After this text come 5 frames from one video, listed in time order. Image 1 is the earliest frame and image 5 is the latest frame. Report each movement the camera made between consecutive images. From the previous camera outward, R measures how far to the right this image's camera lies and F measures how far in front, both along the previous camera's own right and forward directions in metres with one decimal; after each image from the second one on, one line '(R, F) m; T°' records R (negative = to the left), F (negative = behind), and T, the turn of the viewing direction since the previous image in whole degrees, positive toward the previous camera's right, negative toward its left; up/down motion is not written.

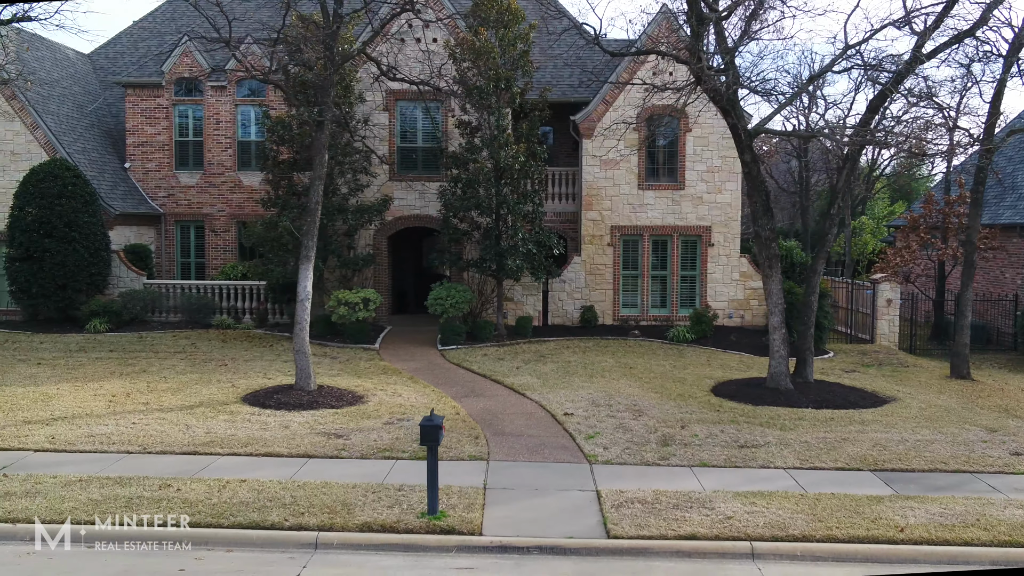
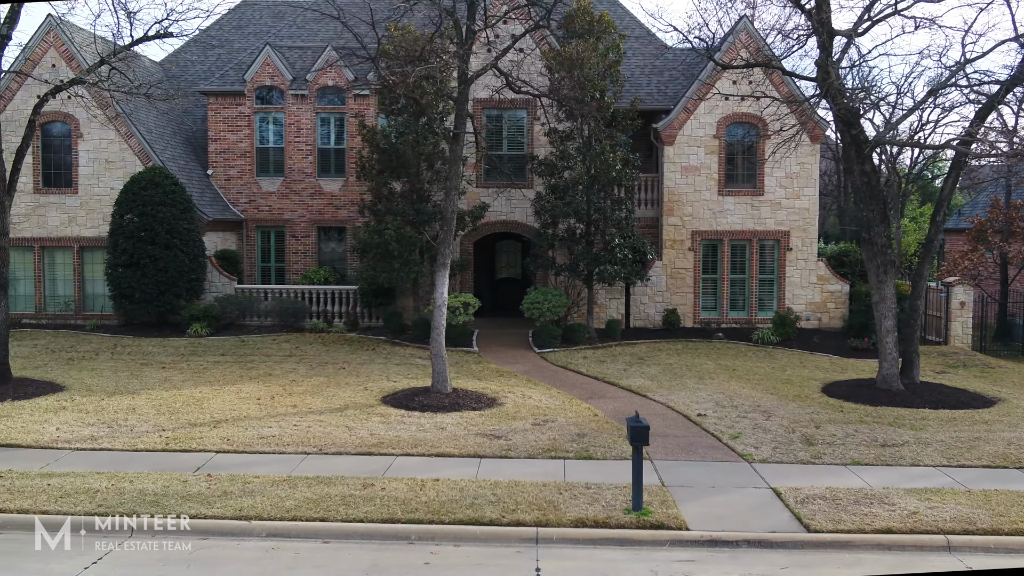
(-1.5, -0.4) m; 0°
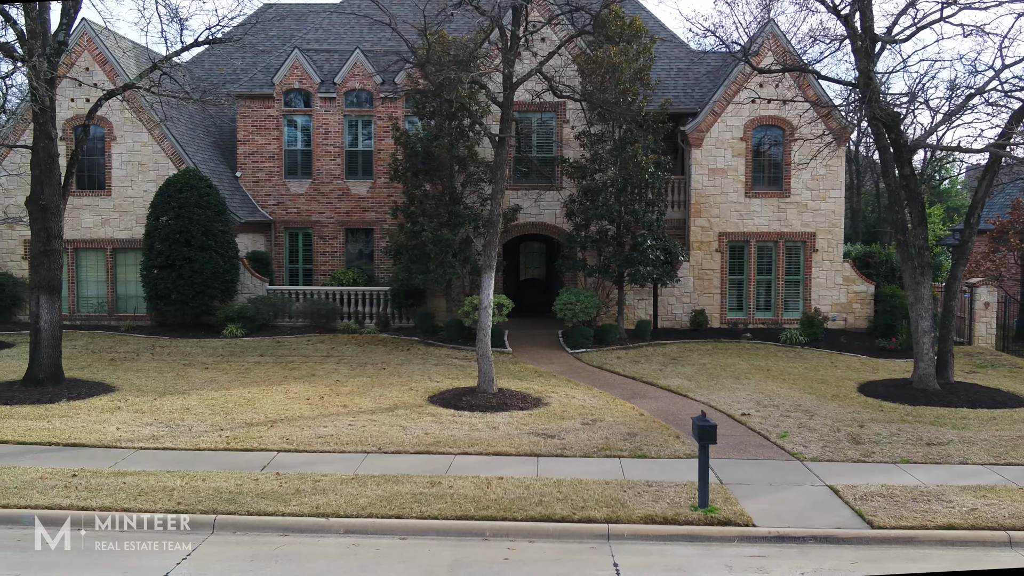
(-0.5, -0.2) m; 0°
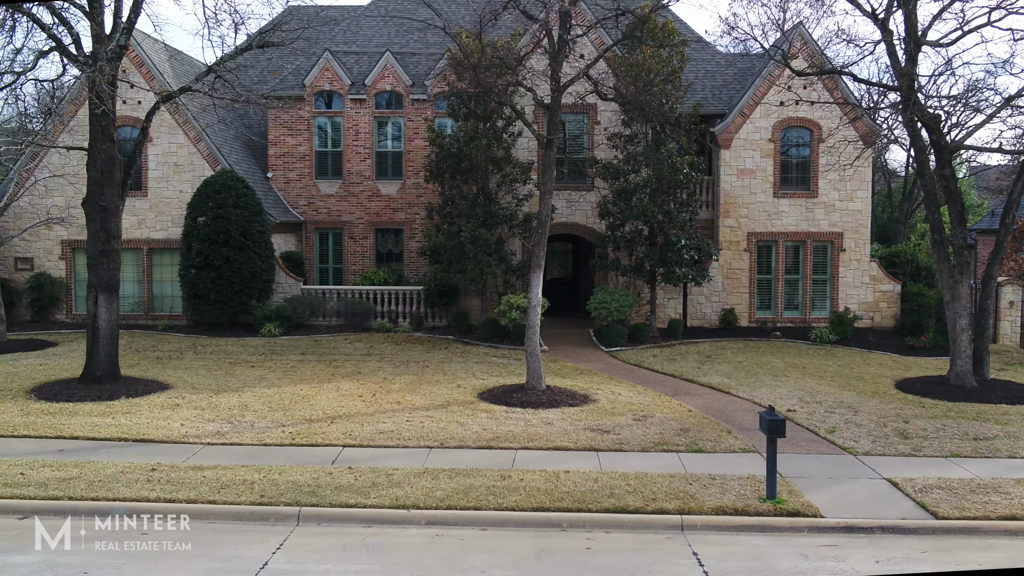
(-0.6, -0.2) m; 0°
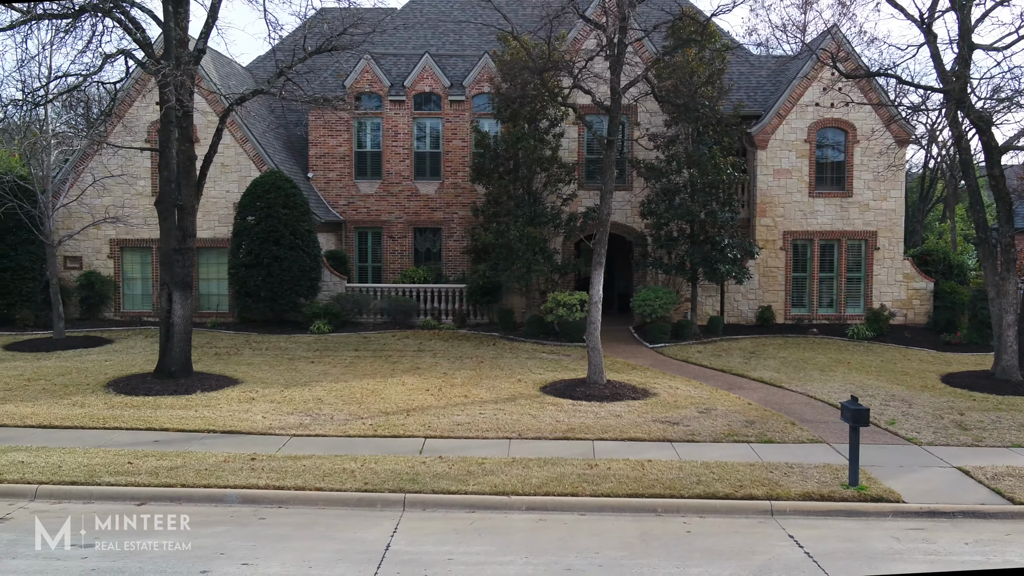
(-0.8, -0.3) m; 0°
